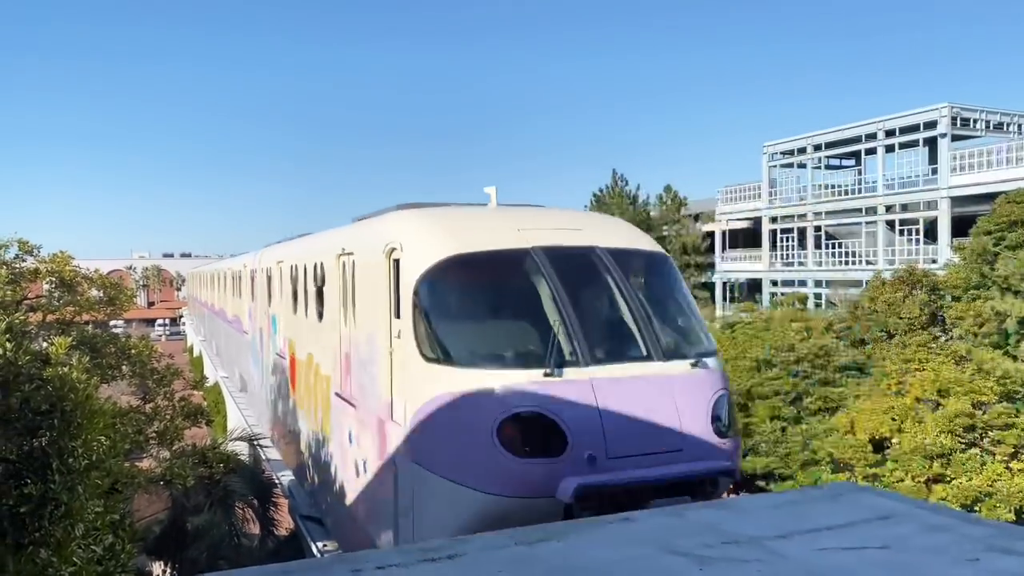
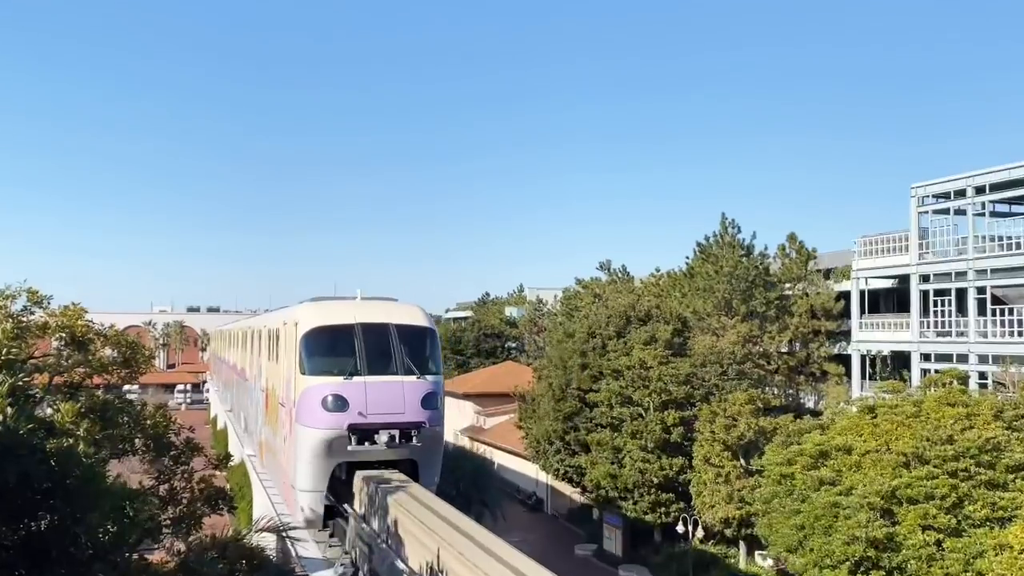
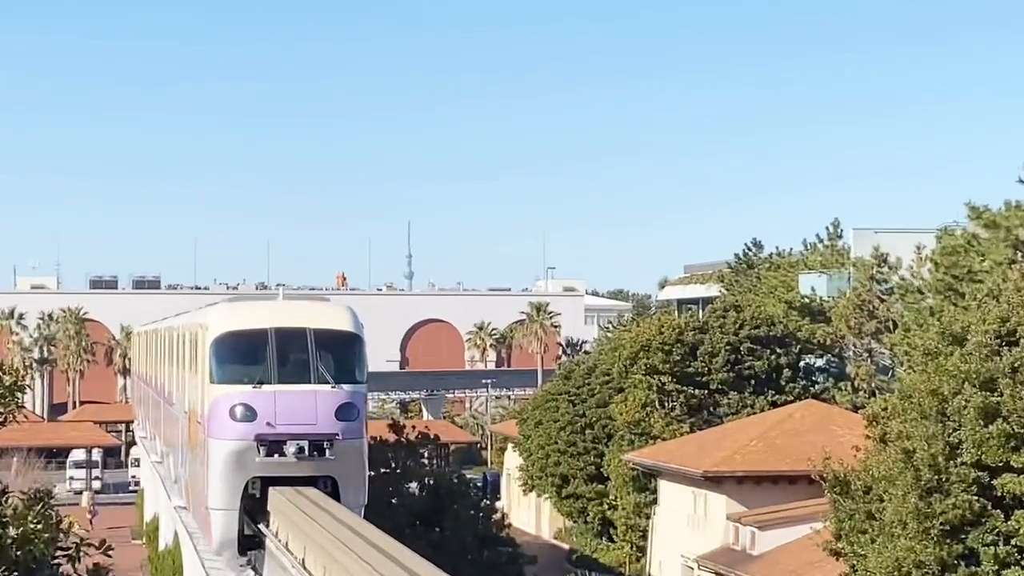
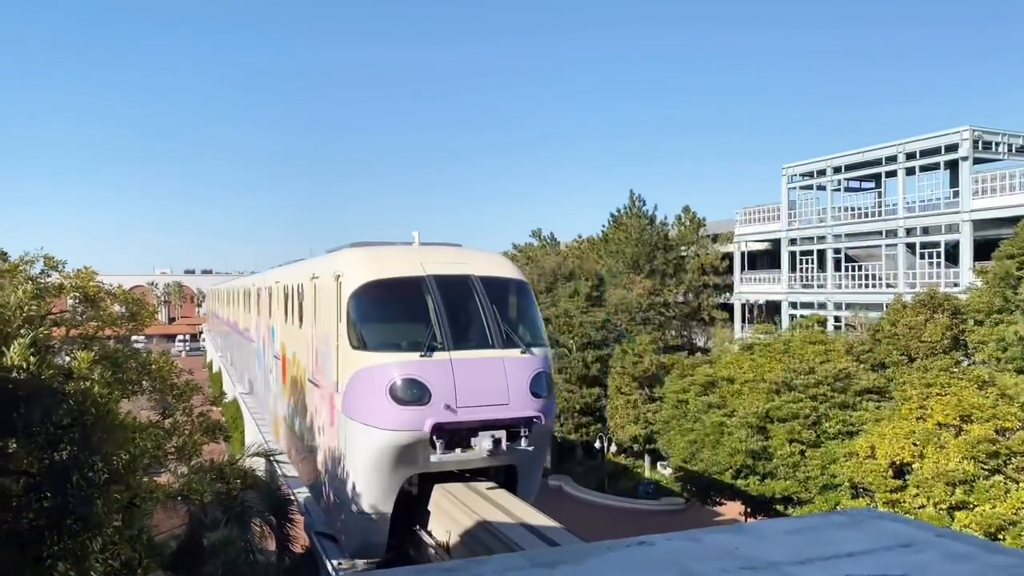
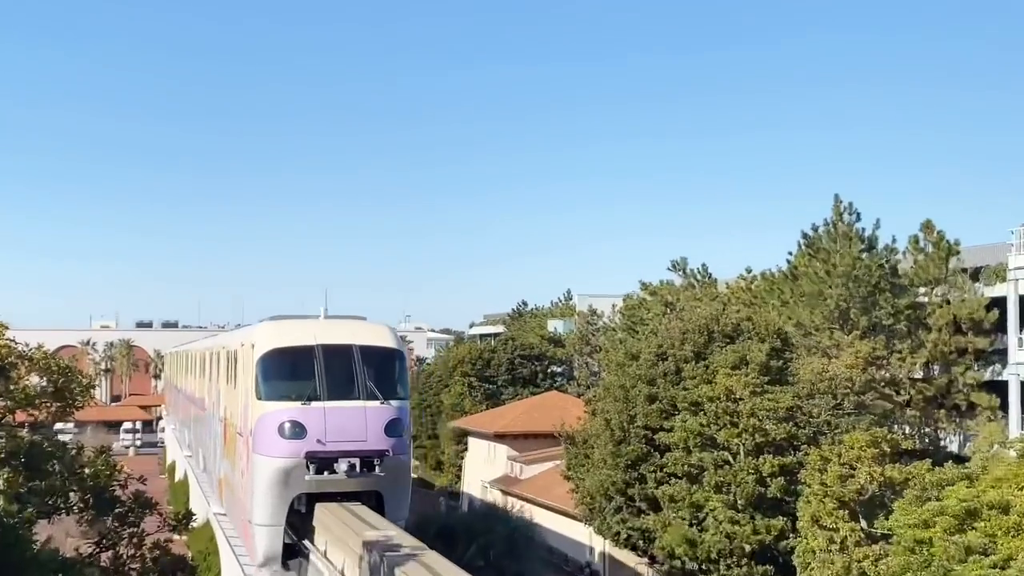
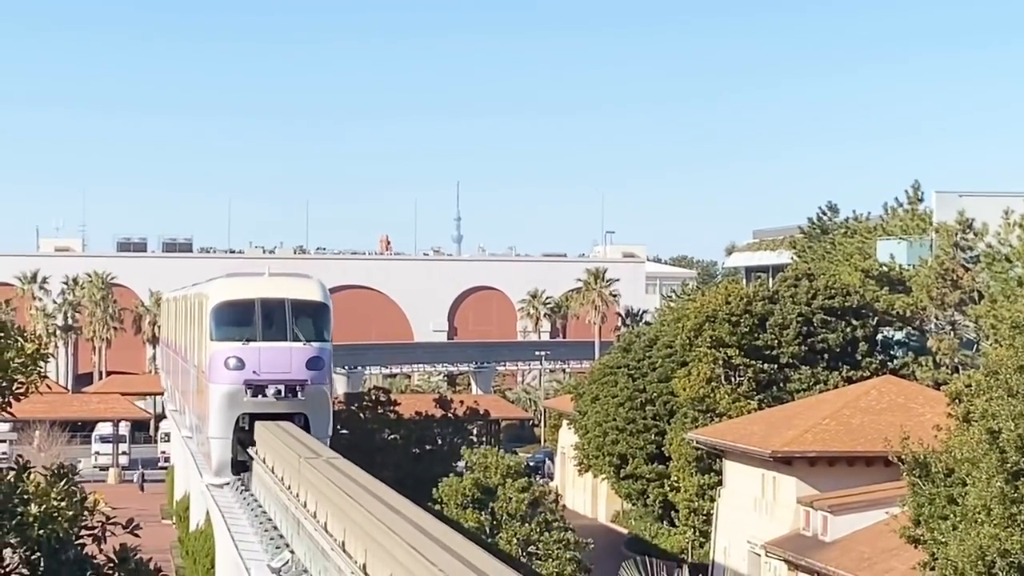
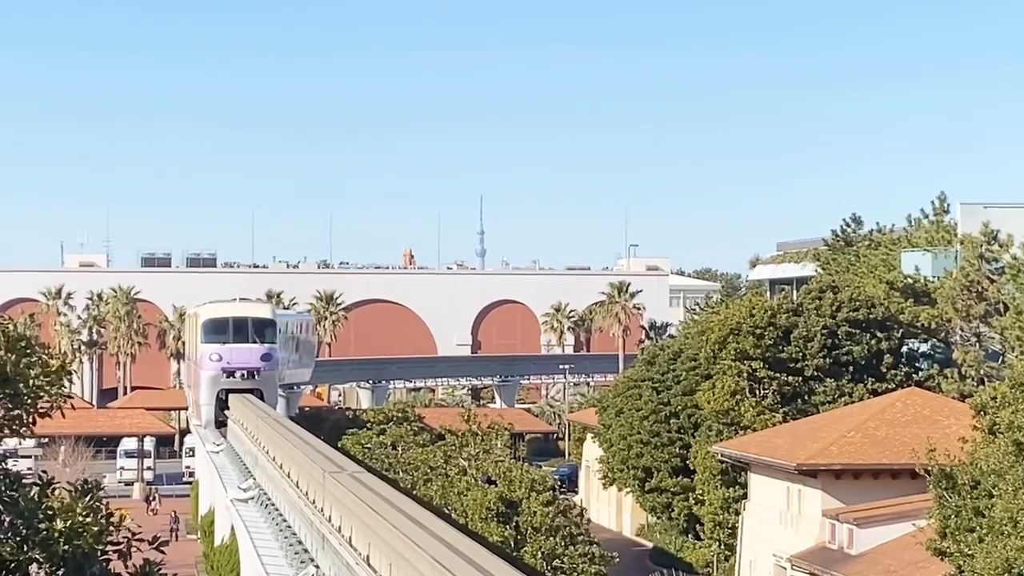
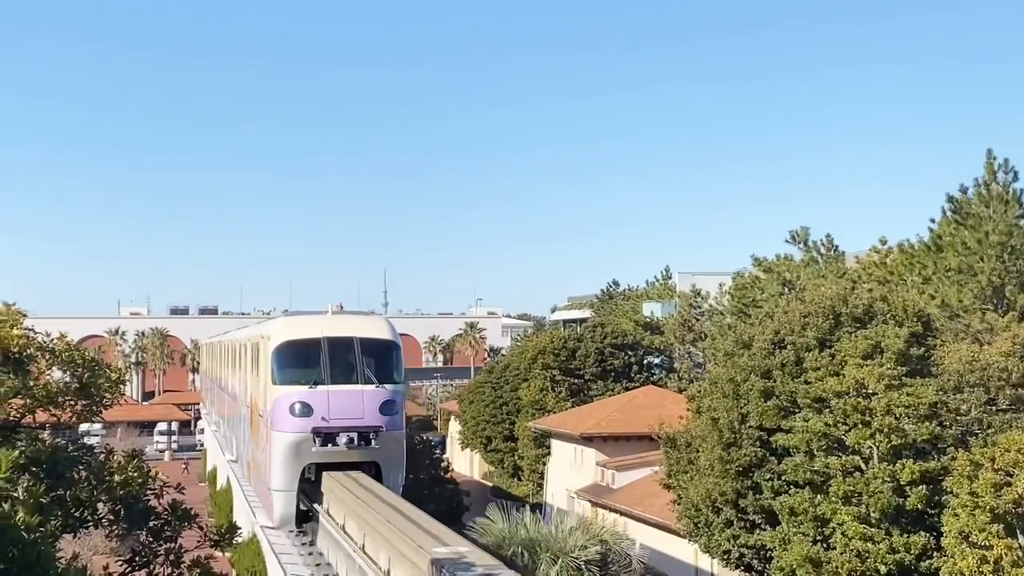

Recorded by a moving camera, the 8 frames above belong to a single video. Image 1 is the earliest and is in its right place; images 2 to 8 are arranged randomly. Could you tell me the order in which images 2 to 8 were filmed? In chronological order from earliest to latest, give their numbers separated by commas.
4, 2, 5, 8, 3, 6, 7
